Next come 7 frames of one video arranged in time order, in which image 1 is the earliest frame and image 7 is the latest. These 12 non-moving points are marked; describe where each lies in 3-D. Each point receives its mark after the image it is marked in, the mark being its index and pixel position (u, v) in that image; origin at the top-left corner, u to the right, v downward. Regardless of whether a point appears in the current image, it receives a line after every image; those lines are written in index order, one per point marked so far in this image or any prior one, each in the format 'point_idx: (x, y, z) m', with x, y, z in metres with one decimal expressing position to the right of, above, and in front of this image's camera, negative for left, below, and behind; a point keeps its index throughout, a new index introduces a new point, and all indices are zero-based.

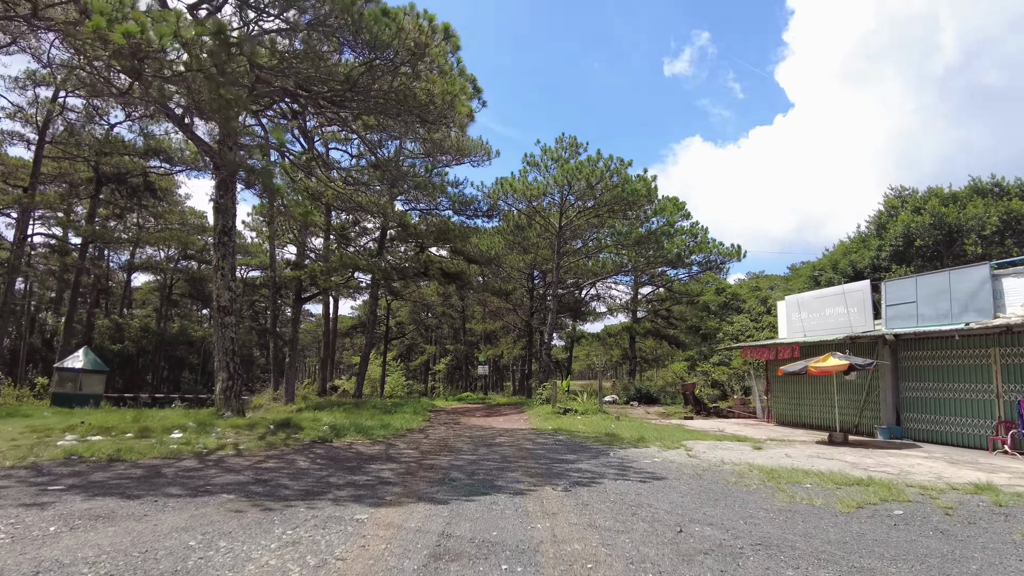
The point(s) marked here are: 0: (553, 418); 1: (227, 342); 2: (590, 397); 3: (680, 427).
0: (+0.8, -2.5, +12.4) m
1: (-3.9, -0.7, +9.0) m
2: (+1.6, -2.3, +13.9) m
3: (+2.9, -2.4, +11.3) m
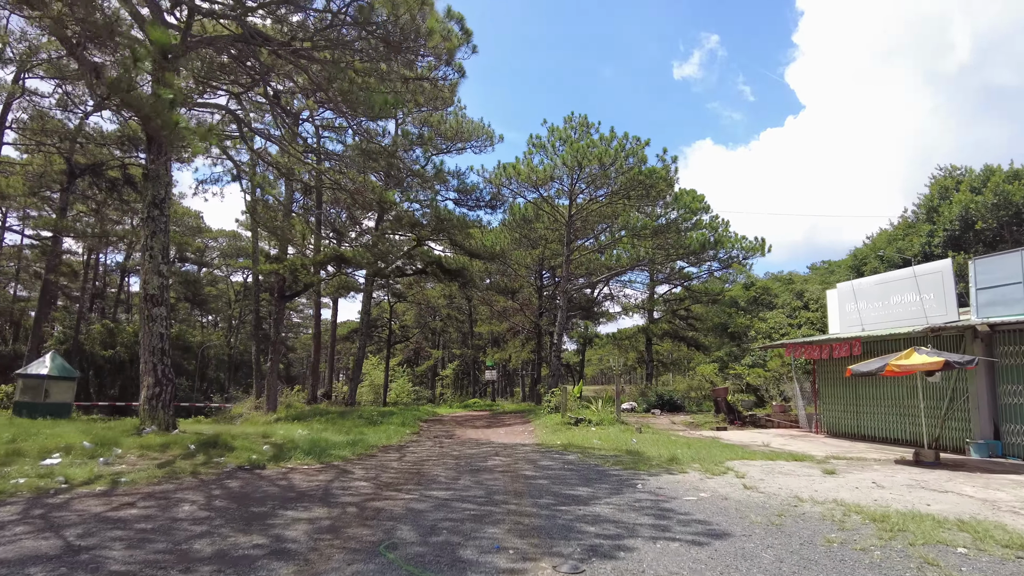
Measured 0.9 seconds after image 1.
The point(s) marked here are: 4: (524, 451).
0: (+0.8, -2.3, +10.6) m
1: (-4.0, -0.6, +7.3) m
2: (+1.7, -2.1, +12.1) m
3: (+2.9, -2.2, +9.5) m
4: (+0.1, -2.0, +7.9) m
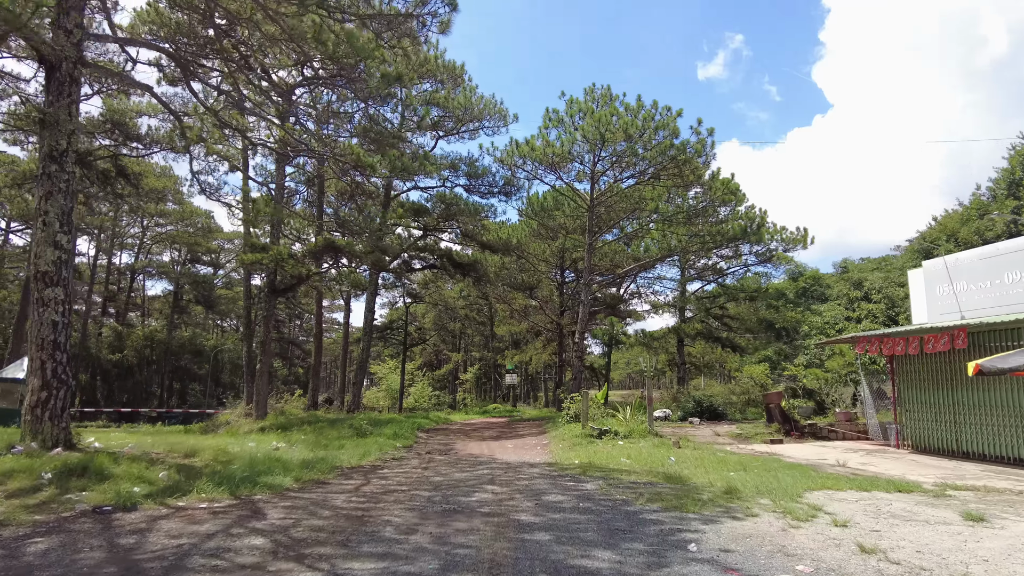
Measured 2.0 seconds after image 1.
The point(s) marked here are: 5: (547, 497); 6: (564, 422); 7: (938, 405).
0: (+0.9, -2.1, +8.8) m
1: (-4.0, -0.4, +5.6) m
2: (+1.9, -1.9, +10.2) m
3: (+3.0, -1.9, +7.5) m
4: (+0.2, -1.7, +6.1) m
5: (+0.3, -1.5, +4.9) m
6: (+0.9, -2.3, +11.2) m
7: (+5.2, -1.4, +8.2) m
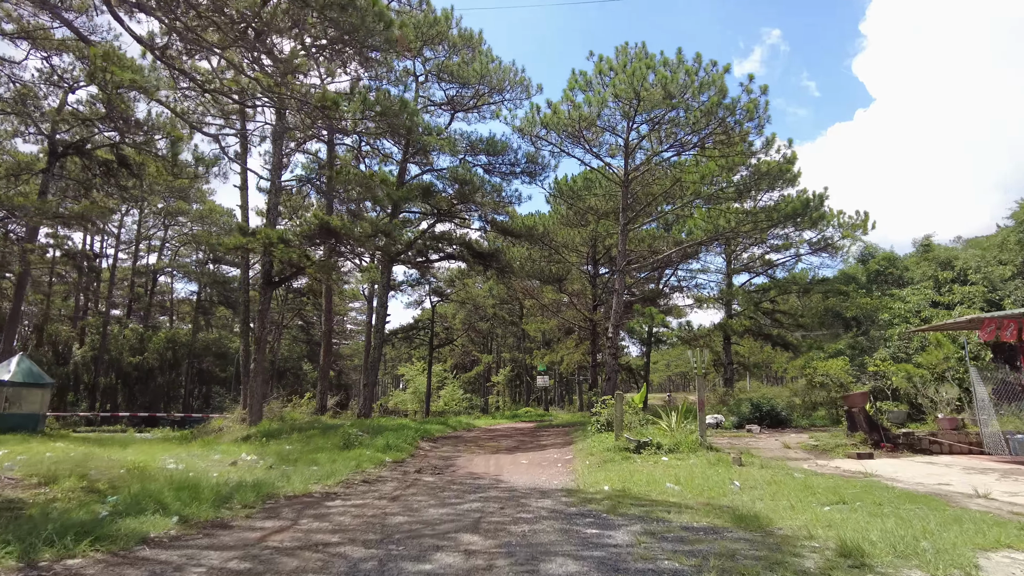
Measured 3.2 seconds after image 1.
0: (+1.1, -1.8, +6.9) m
1: (-4.0, -0.1, +4.0) m
2: (+2.1, -1.6, +8.2) m
3: (+3.1, -1.6, +5.5) m
4: (+0.1, -1.4, +4.3) m
5: (+0.2, -1.2, +3.0) m
6: (+1.2, -2.0, +9.3) m
7: (+5.3, -1.1, +6.1) m
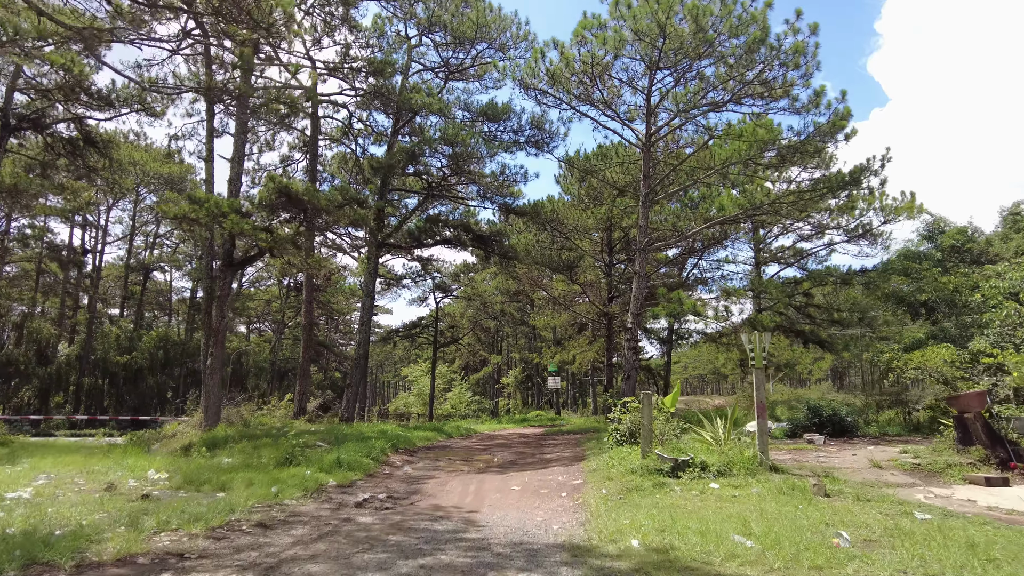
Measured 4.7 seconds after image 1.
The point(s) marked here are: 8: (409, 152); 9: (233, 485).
0: (+0.9, -1.4, +4.8) m
1: (-4.2, +0.2, +2.1) m
2: (+2.0, -1.3, +6.1) m
3: (+2.9, -1.3, +3.4) m
4: (0.0, -1.1, +2.2) m
5: (0.0, -0.9, +1.0) m
6: (+1.1, -1.7, +7.2) m
7: (+5.2, -0.8, +3.9) m
8: (-2.0, +2.7, +13.5) m
9: (-2.2, -1.5, +5.3) m
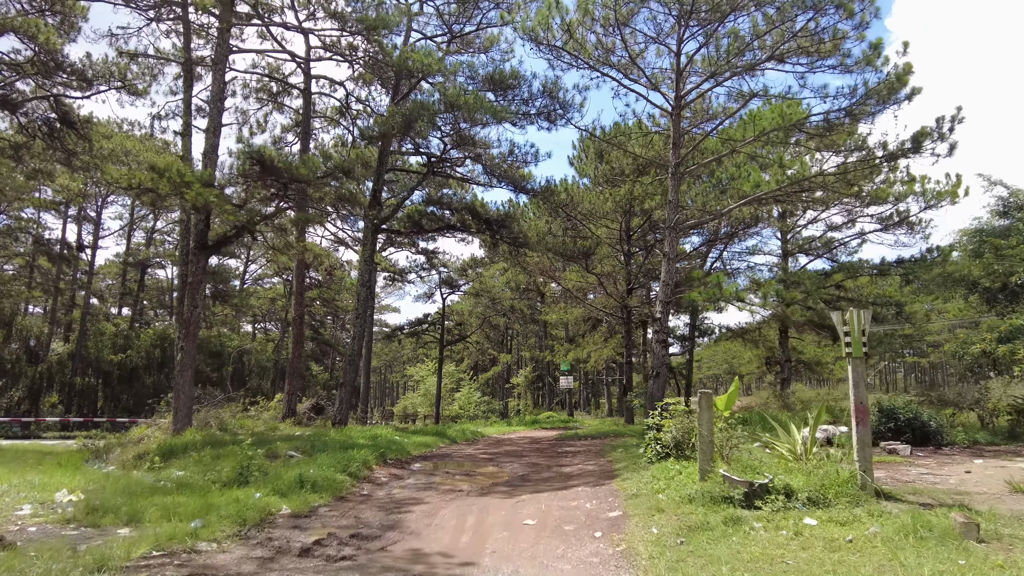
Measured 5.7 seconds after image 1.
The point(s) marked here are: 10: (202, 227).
0: (+1.0, -1.2, +3.4) m
1: (-4.2, +0.5, +0.7) m
2: (+2.1, -1.1, +4.7) m
3: (+3.0, -1.0, +1.9) m
4: (0.0, -0.8, +0.8) m
5: (0.0, -0.6, -0.5) m
6: (+1.2, -1.5, +5.8) m
7: (+5.2, -0.5, +2.4) m
8: (-1.8, +2.9, +12.1) m
9: (-2.2, -1.3, +3.9) m
10: (-4.8, +0.9, +10.2) m
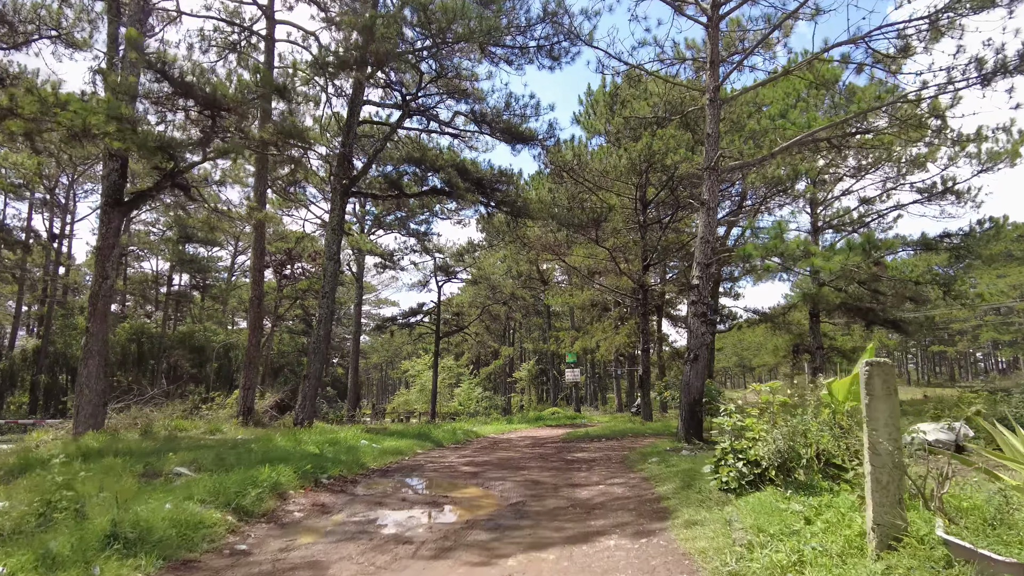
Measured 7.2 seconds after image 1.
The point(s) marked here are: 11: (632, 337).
0: (+0.9, -0.8, +1.2) m
1: (-4.3, +0.8, -1.5) m
2: (+2.0, -0.6, +2.5) m
3: (+2.8, -0.6, -0.3) m
4: (-0.1, -0.4, -1.4) m
5: (-0.1, -0.2, -2.6) m
6: (+1.1, -1.0, +3.6) m
7: (+5.1, 0.0, +0.2) m
8: (-1.9, +3.4, +9.9) m
9: (-2.2, -0.9, +1.7) m
10: (-4.9, +1.3, +8.0) m
11: (+3.5, -1.4, +18.8) m
